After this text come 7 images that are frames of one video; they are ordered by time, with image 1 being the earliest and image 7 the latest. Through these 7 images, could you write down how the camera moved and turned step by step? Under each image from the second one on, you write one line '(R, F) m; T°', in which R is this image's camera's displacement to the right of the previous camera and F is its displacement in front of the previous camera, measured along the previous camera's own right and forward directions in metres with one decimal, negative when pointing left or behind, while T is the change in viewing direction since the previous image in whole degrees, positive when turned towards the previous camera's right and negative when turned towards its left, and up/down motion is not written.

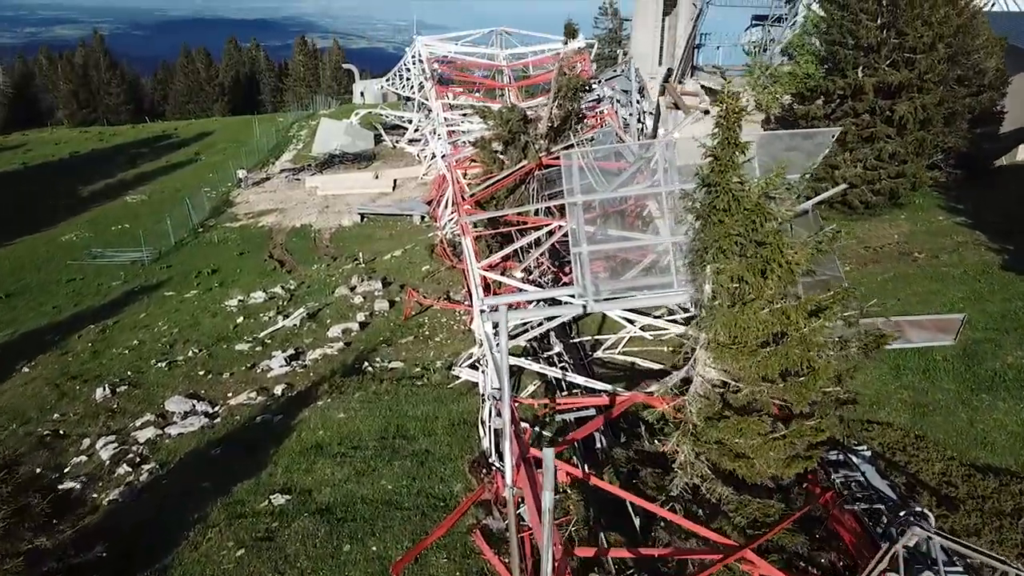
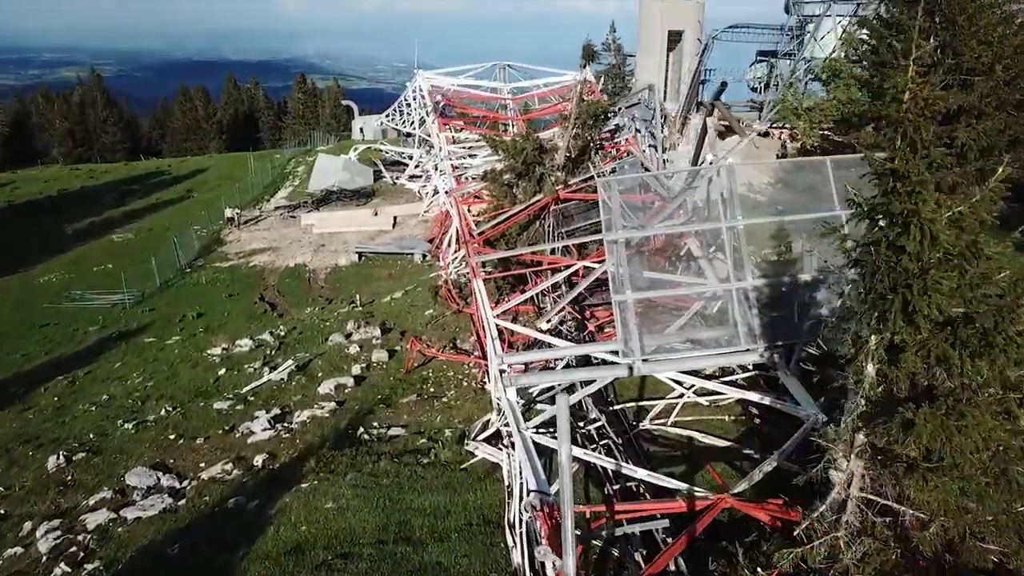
(-0.2, +1.4) m; 0°
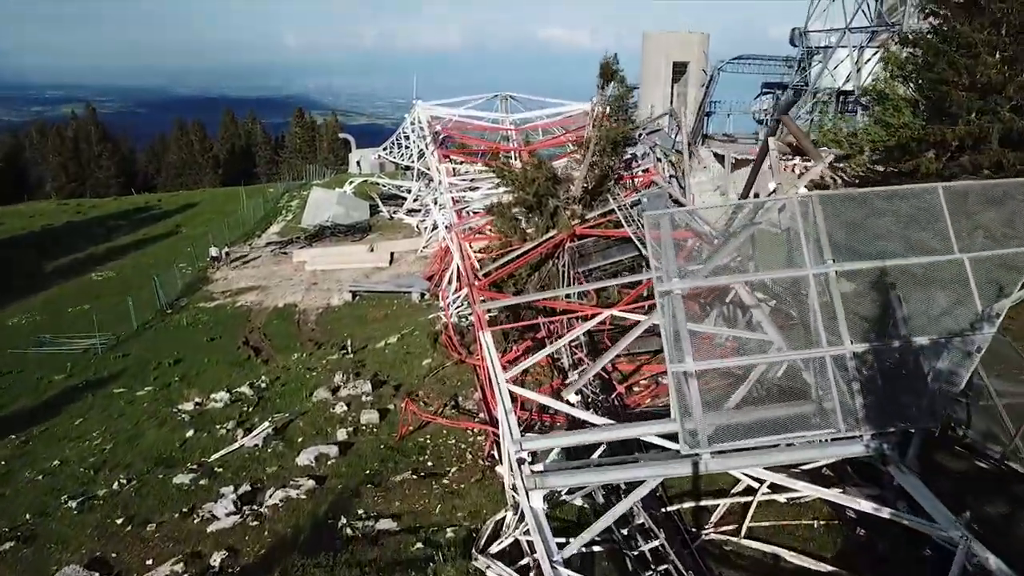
(-0.1, +1.5) m; 0°
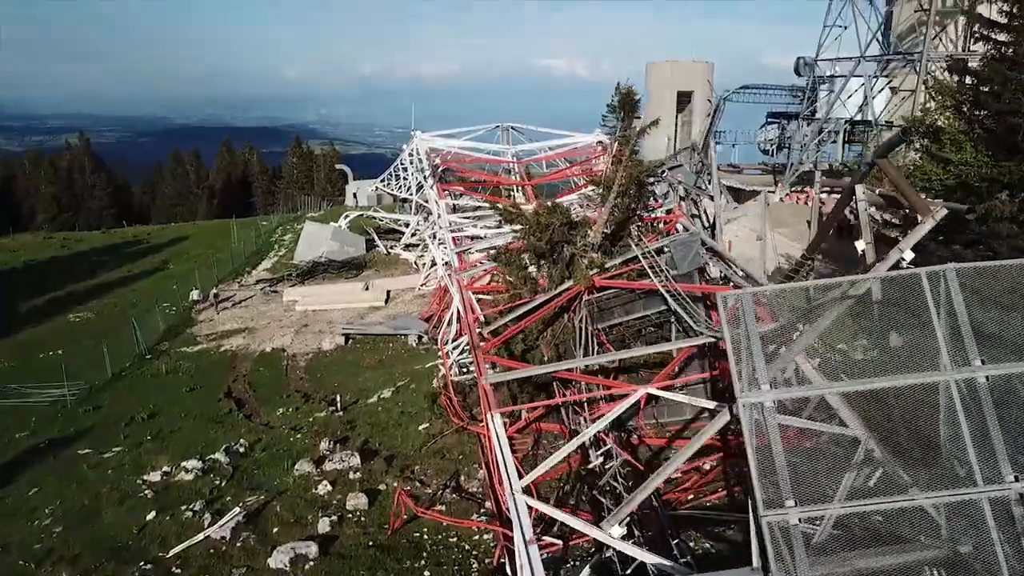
(-0.1, +1.4) m; 0°
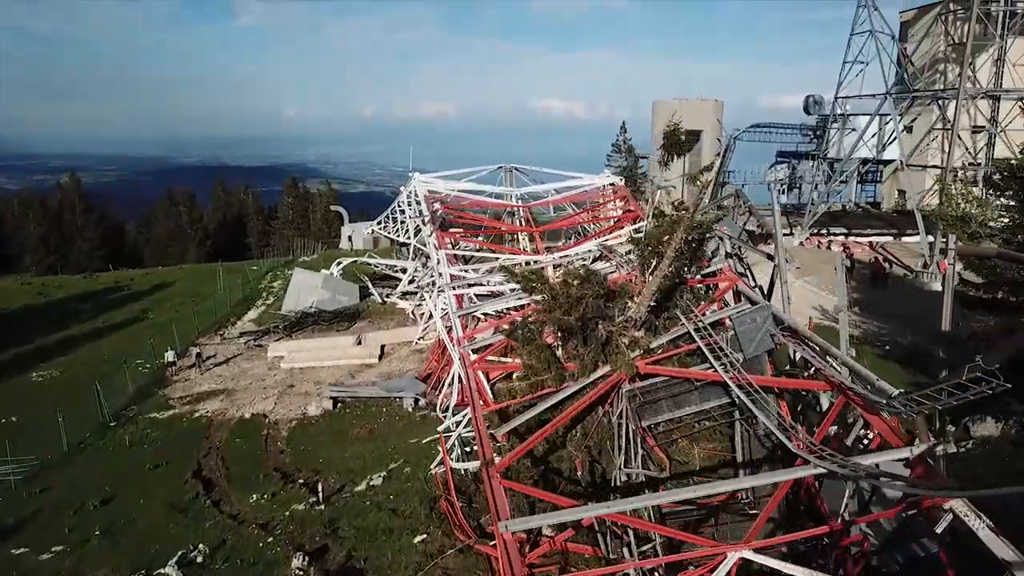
(-0.2, +2.0) m; 0°
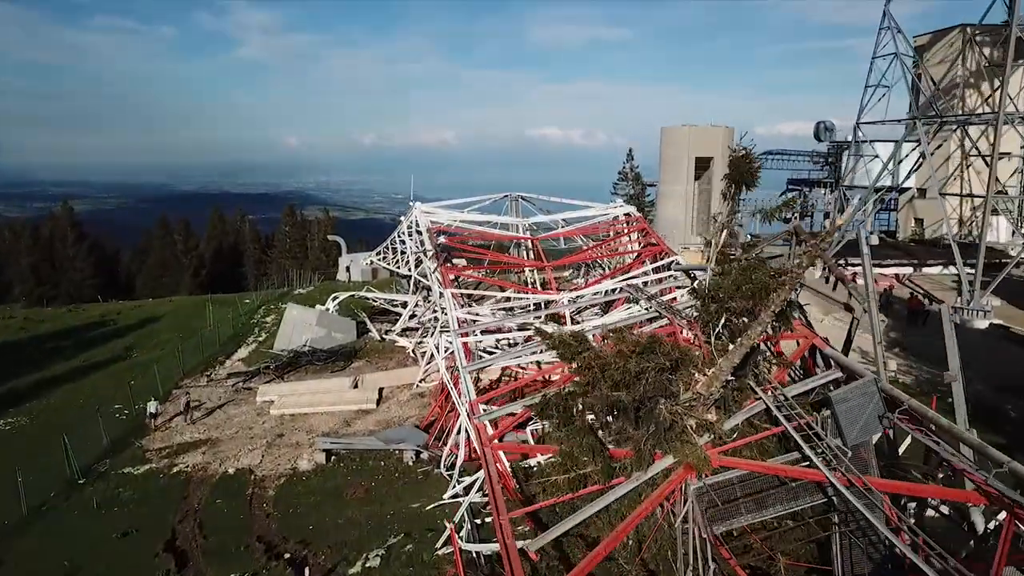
(-0.3, +1.6) m; 0°
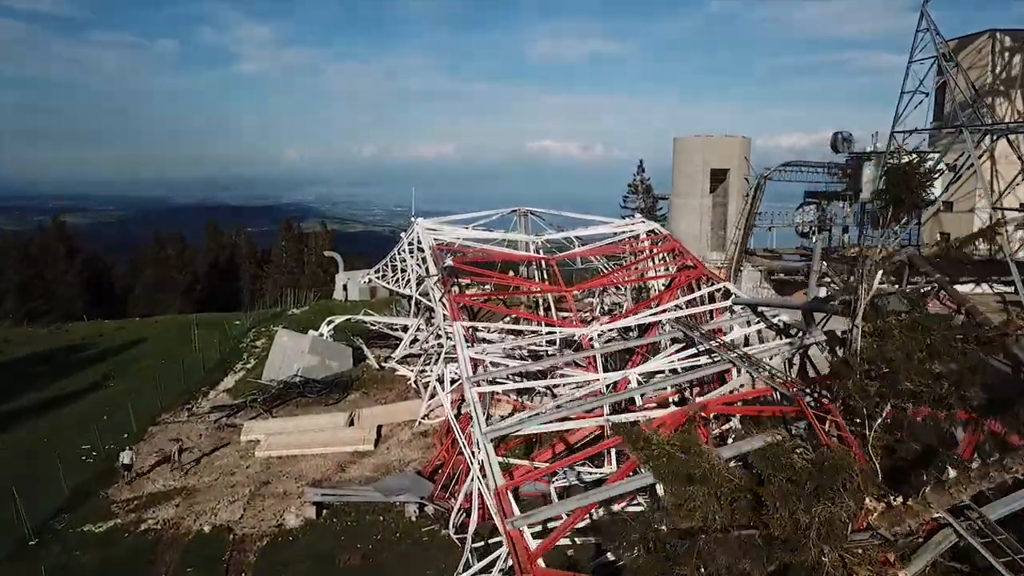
(-0.3, +2.1) m; 0°
